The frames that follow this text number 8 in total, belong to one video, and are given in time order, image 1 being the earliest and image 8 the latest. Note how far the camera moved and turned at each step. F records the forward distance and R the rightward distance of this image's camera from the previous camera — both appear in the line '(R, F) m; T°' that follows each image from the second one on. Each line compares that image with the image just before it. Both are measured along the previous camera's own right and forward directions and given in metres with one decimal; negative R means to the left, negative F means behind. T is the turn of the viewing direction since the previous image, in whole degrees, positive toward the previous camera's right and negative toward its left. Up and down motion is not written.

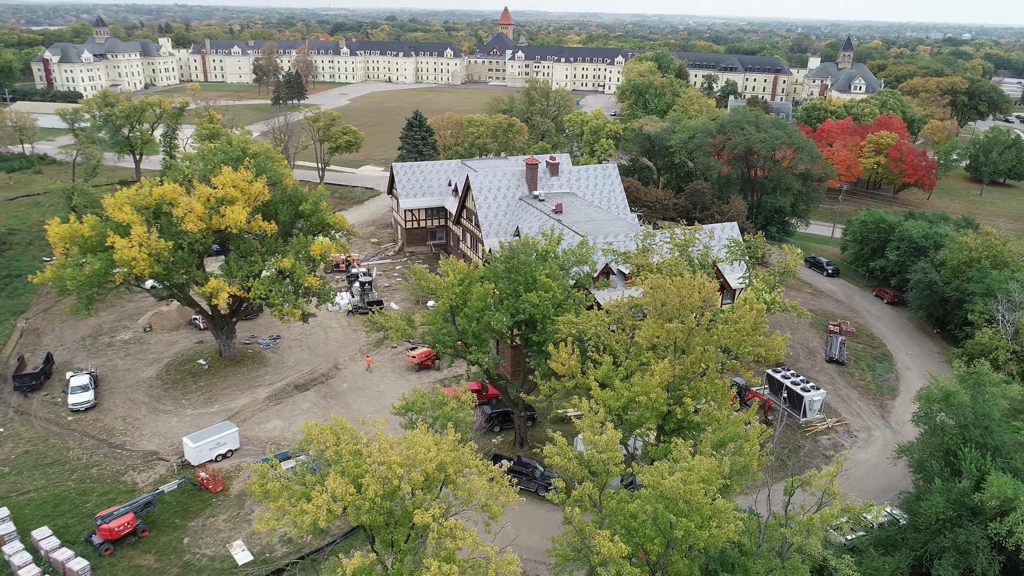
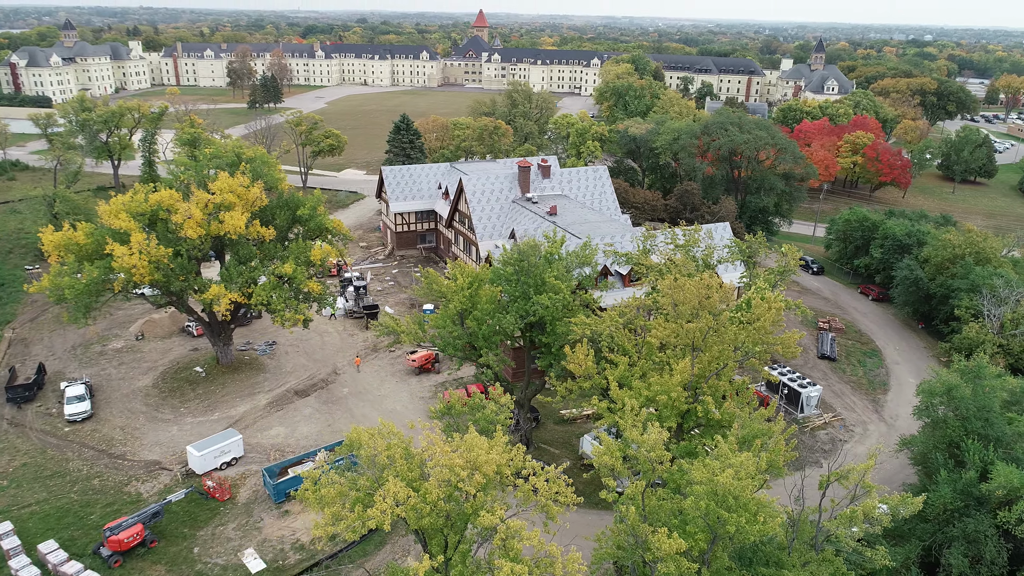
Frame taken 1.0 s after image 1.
(-1.3, -0.2) m; +2°
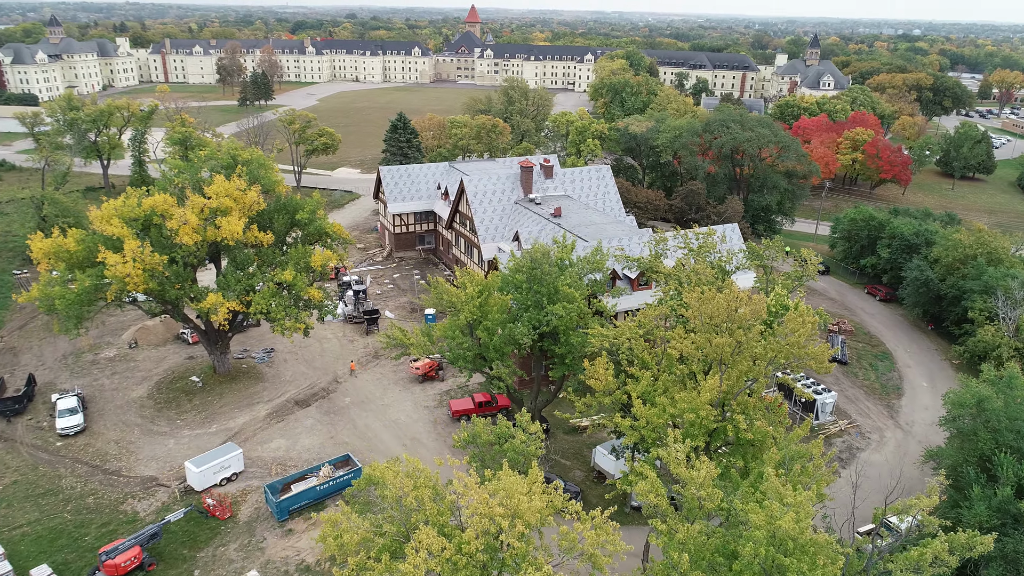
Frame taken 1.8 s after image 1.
(-0.7, +1.0) m; +1°
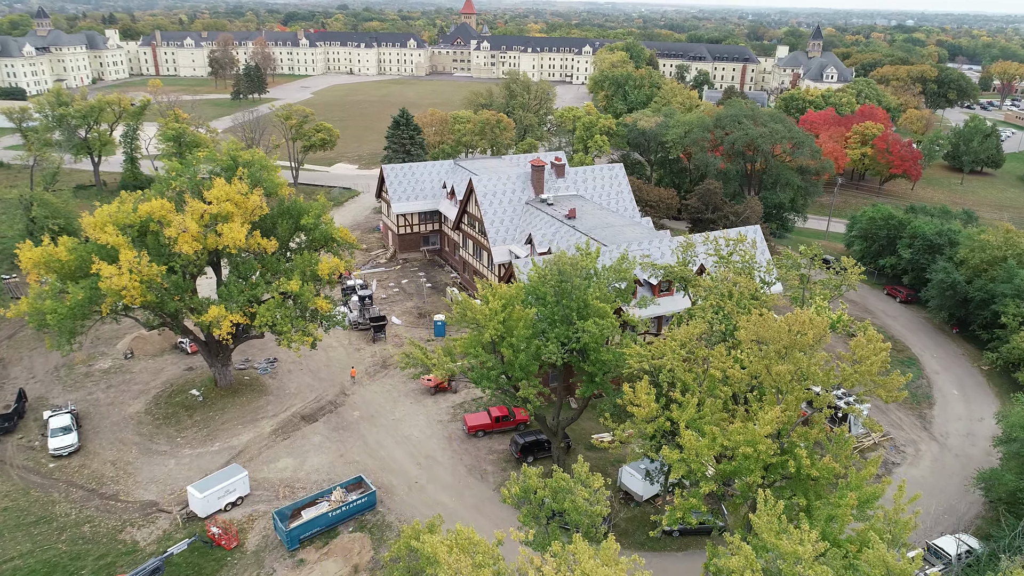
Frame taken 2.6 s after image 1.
(-1.1, +1.7) m; +1°
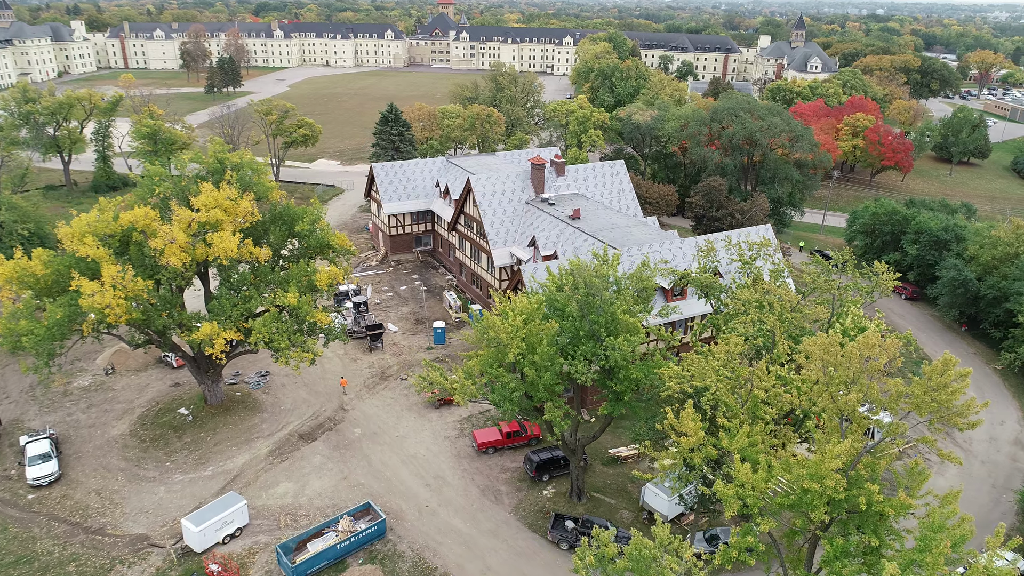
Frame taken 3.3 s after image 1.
(-1.4, +1.7) m; +2°
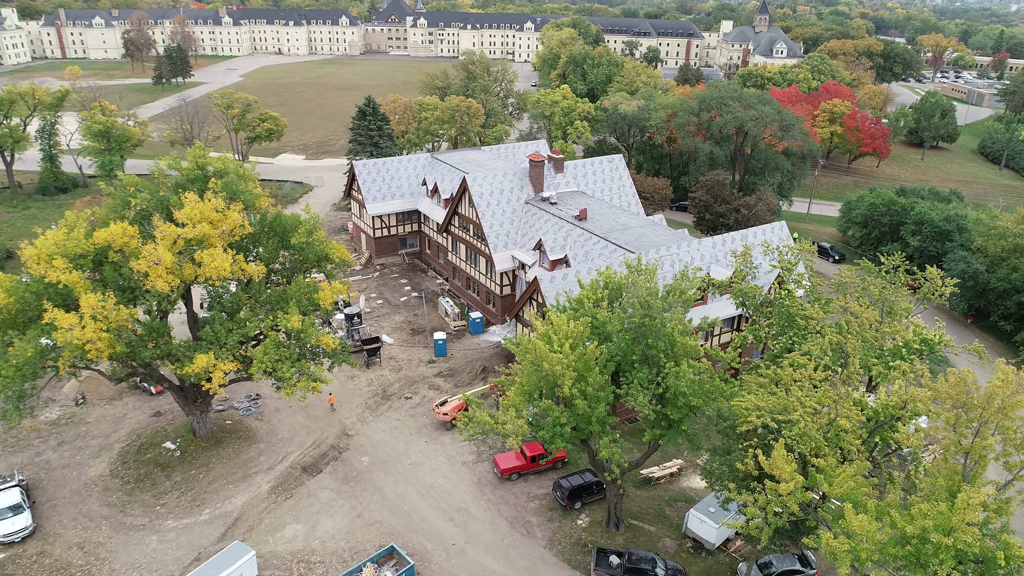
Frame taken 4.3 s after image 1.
(-2.5, +2.4) m; +4°
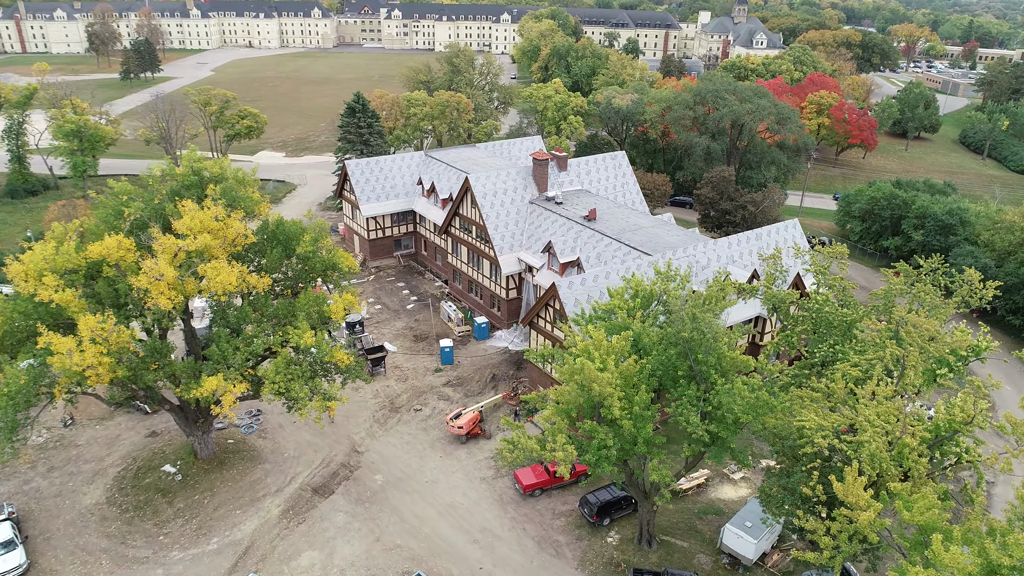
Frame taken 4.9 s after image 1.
(-1.7, +1.3) m; +2°
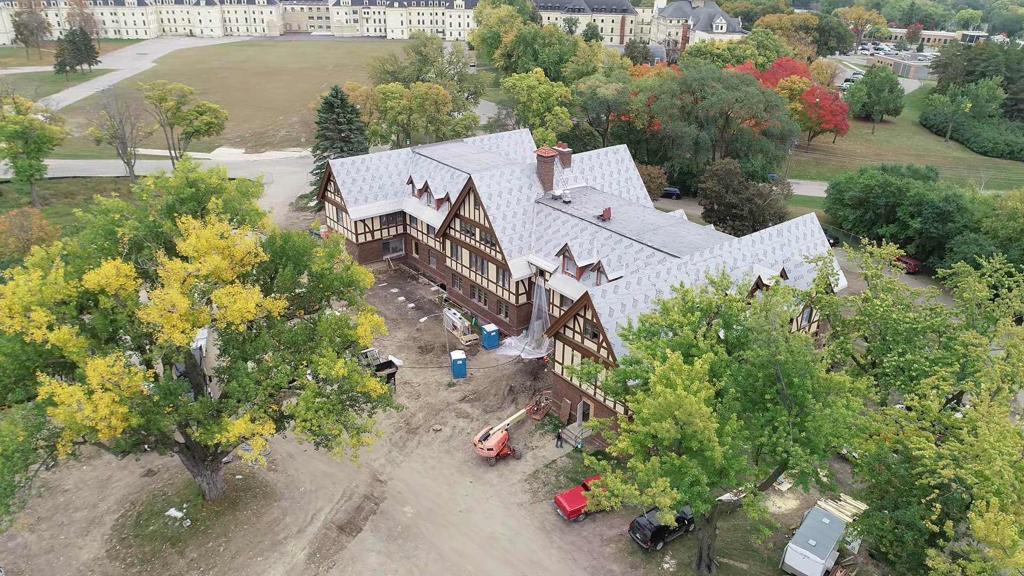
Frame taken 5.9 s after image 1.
(-2.9, +2.0) m; +4°
